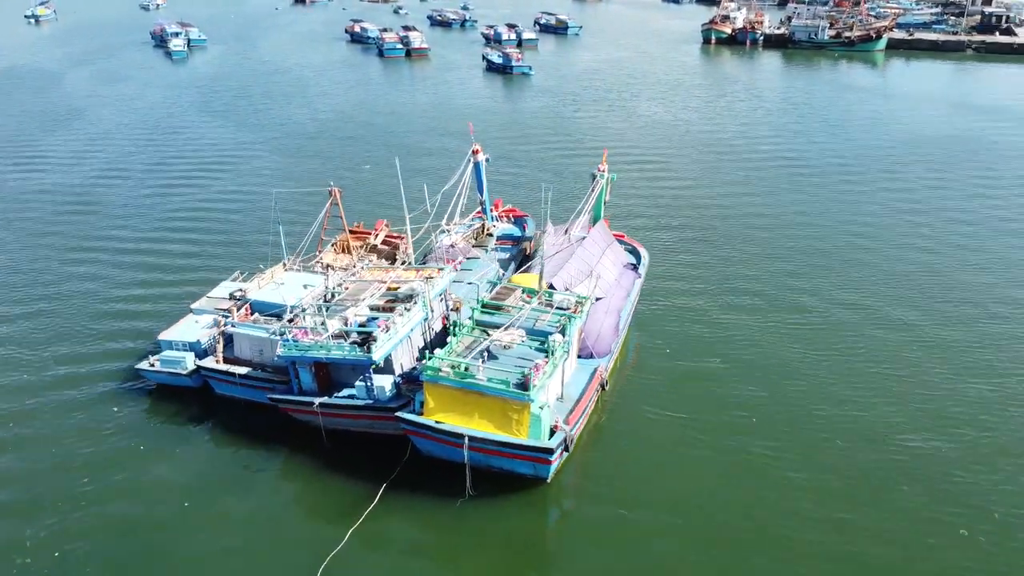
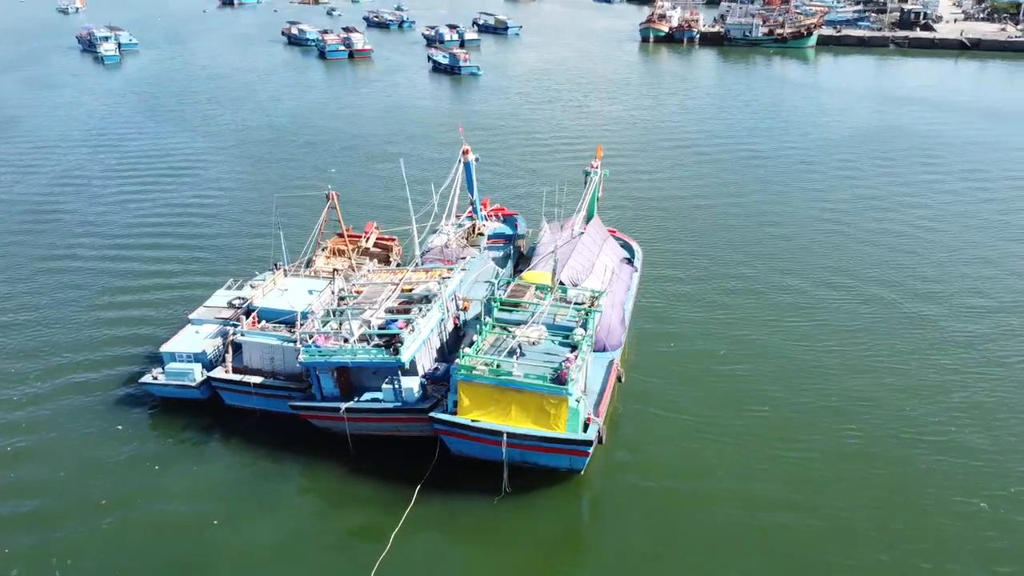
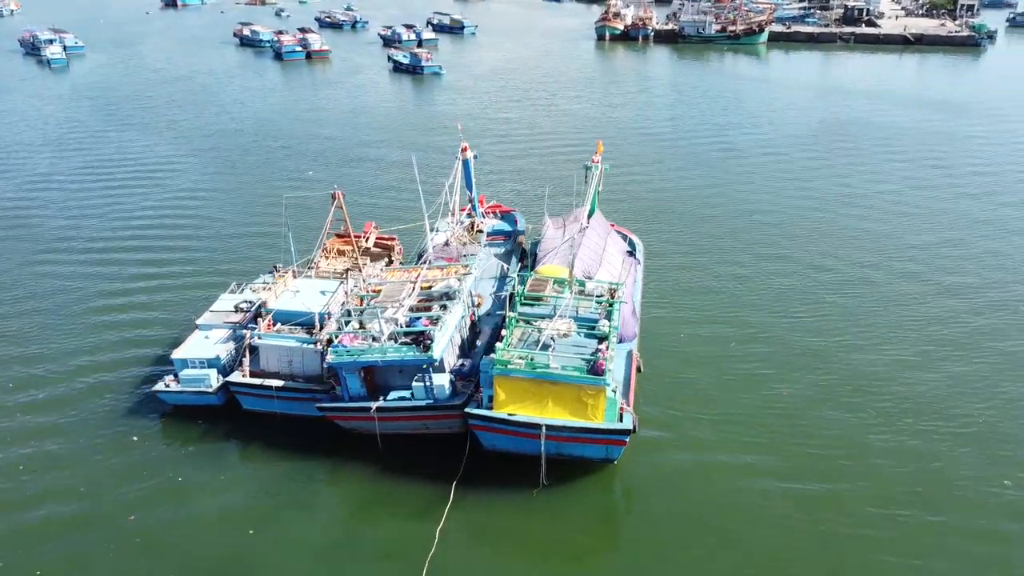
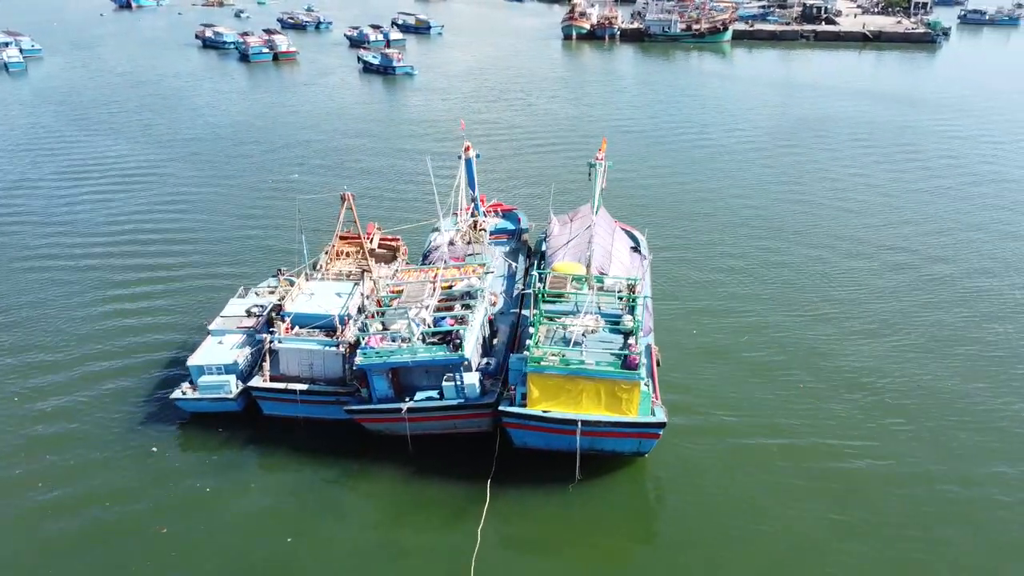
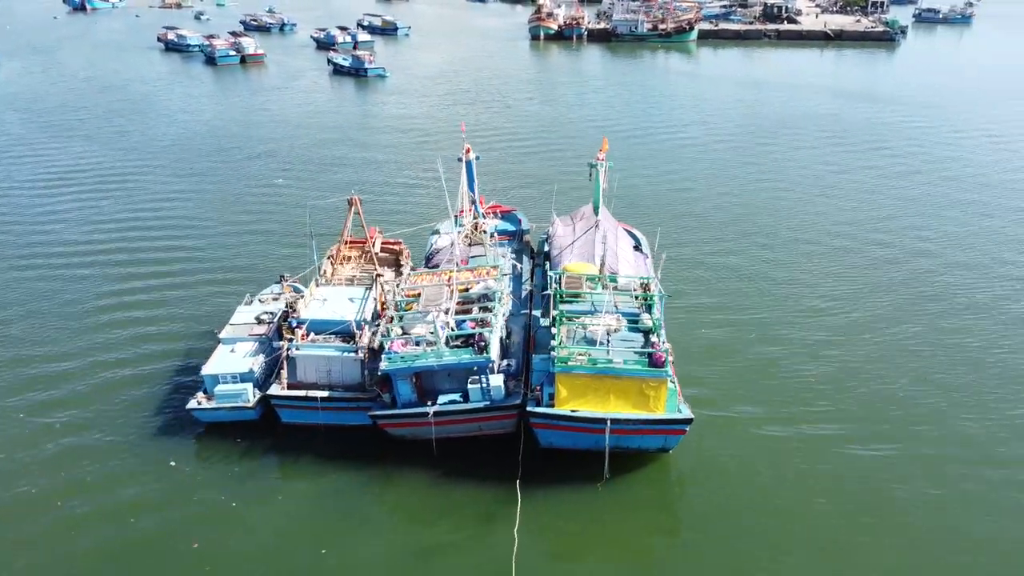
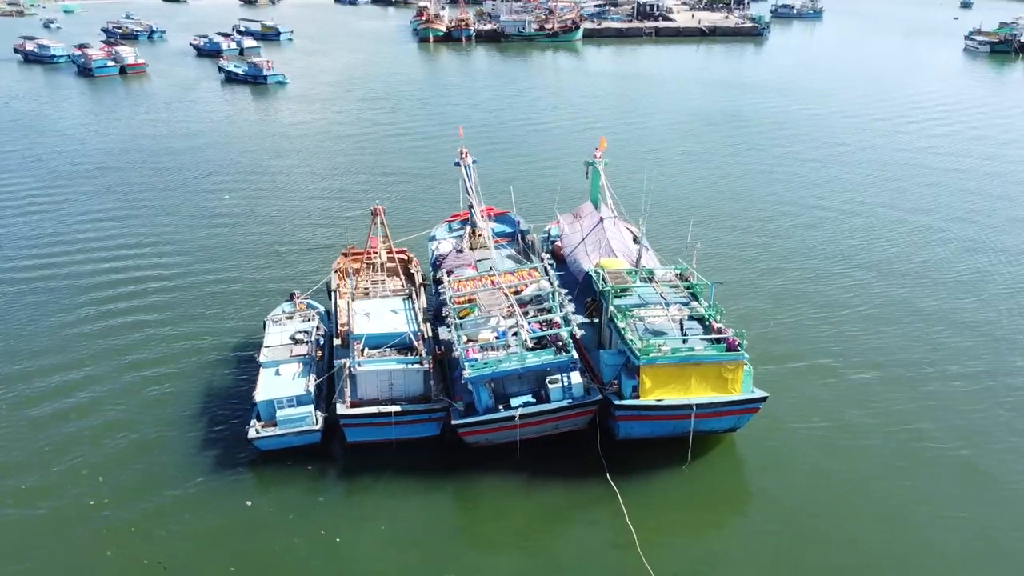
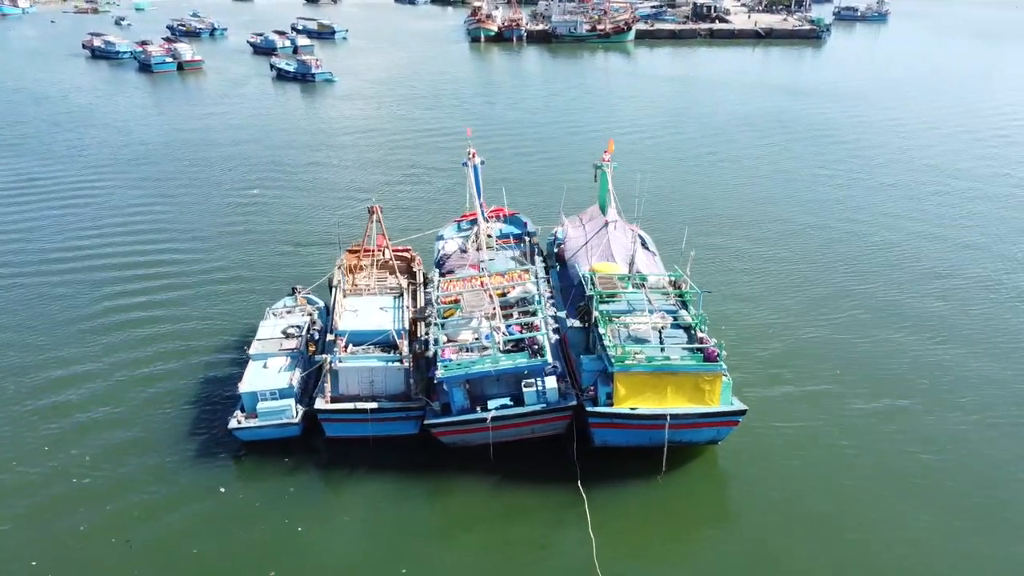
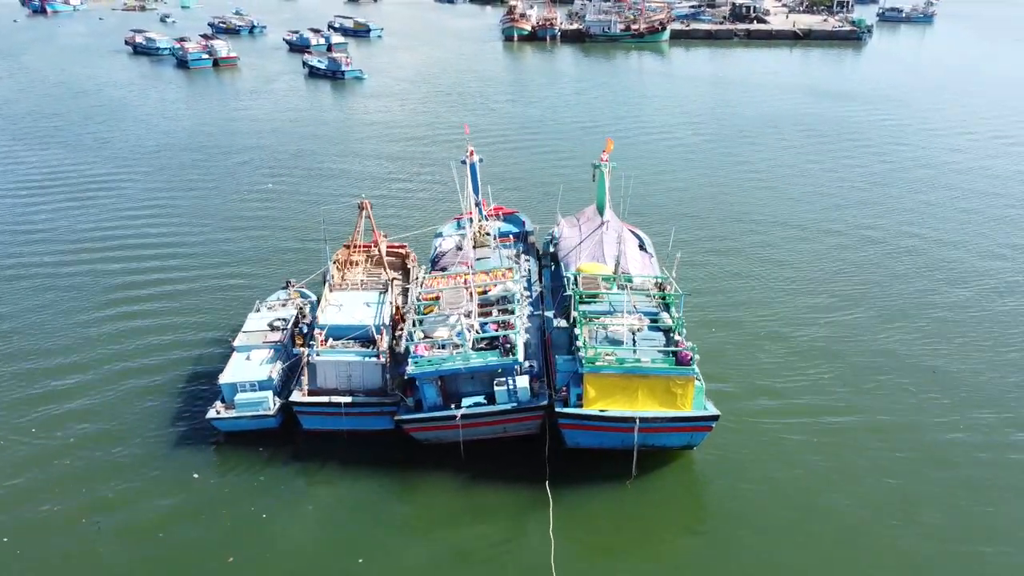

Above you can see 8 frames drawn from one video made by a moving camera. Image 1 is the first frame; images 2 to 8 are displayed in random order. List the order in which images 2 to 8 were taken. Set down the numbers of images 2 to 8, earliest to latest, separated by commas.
2, 3, 4, 5, 8, 7, 6
